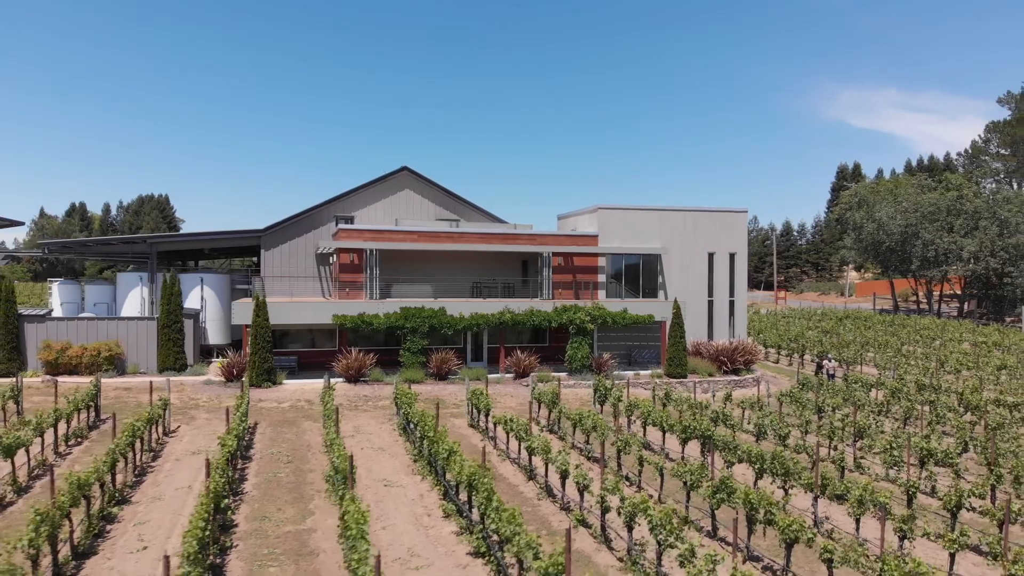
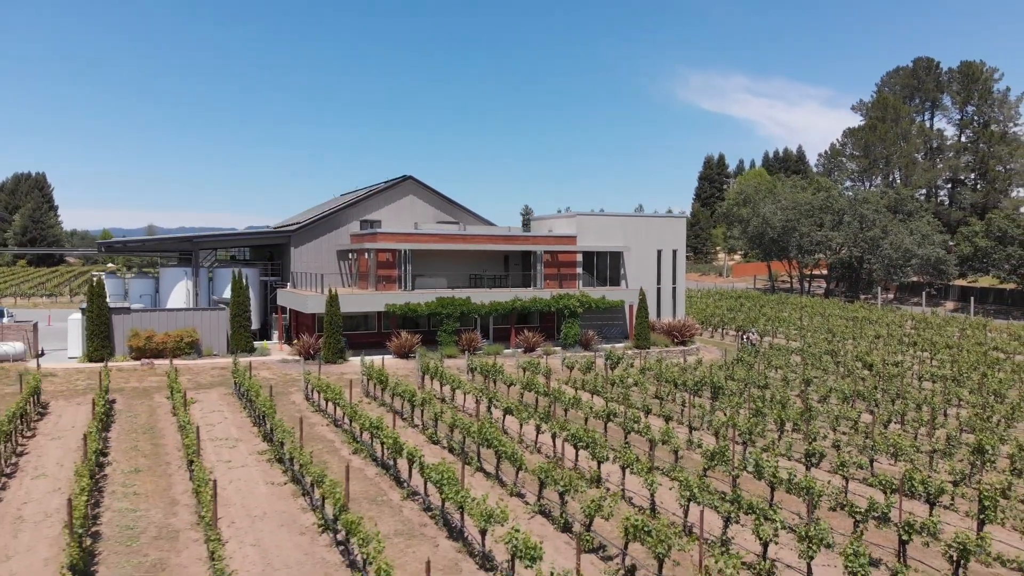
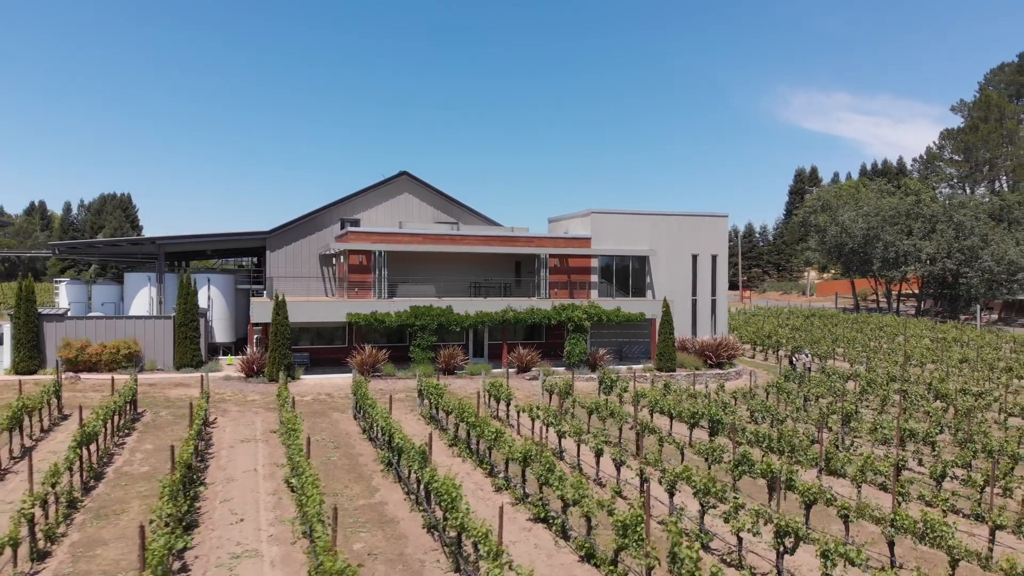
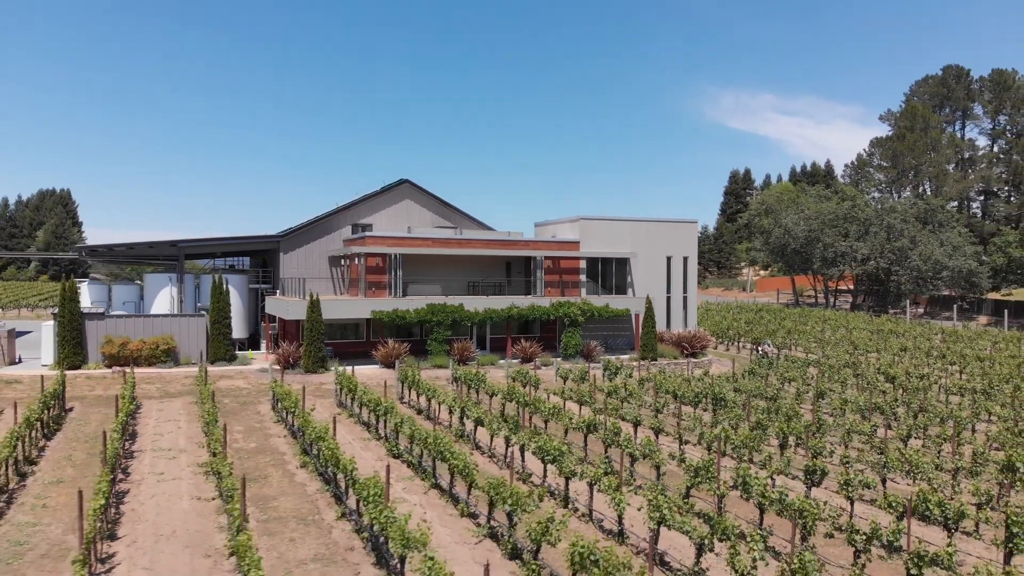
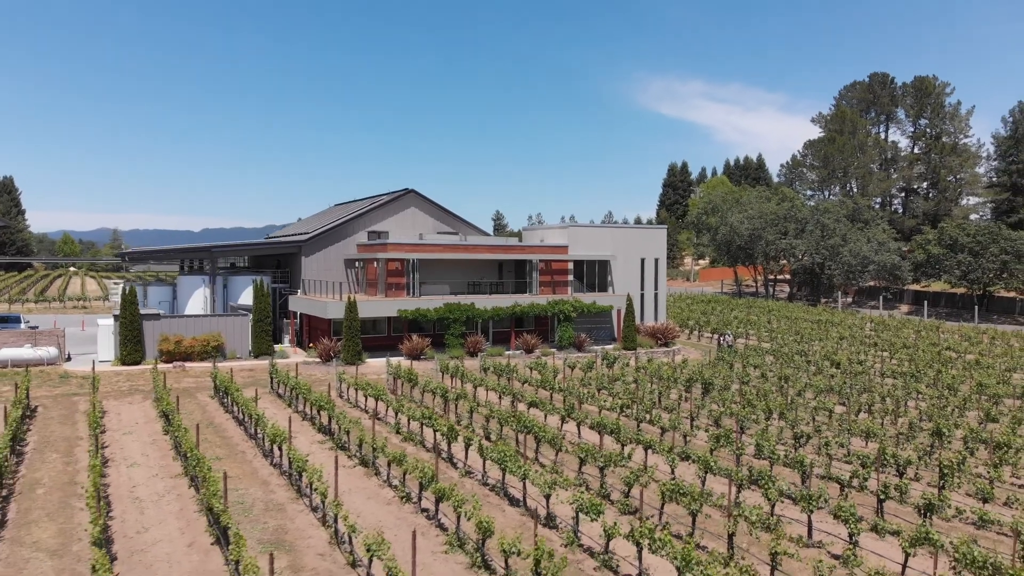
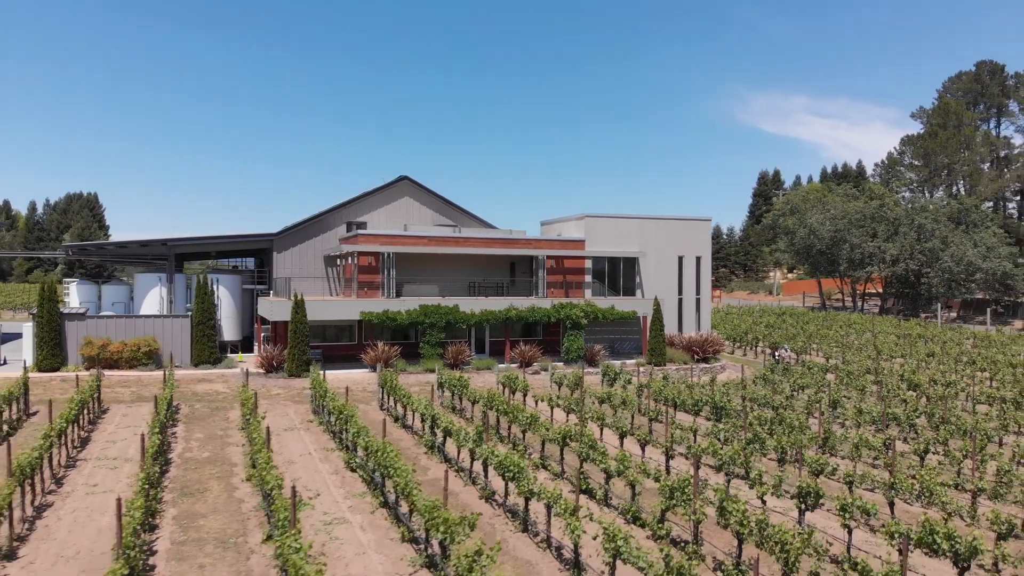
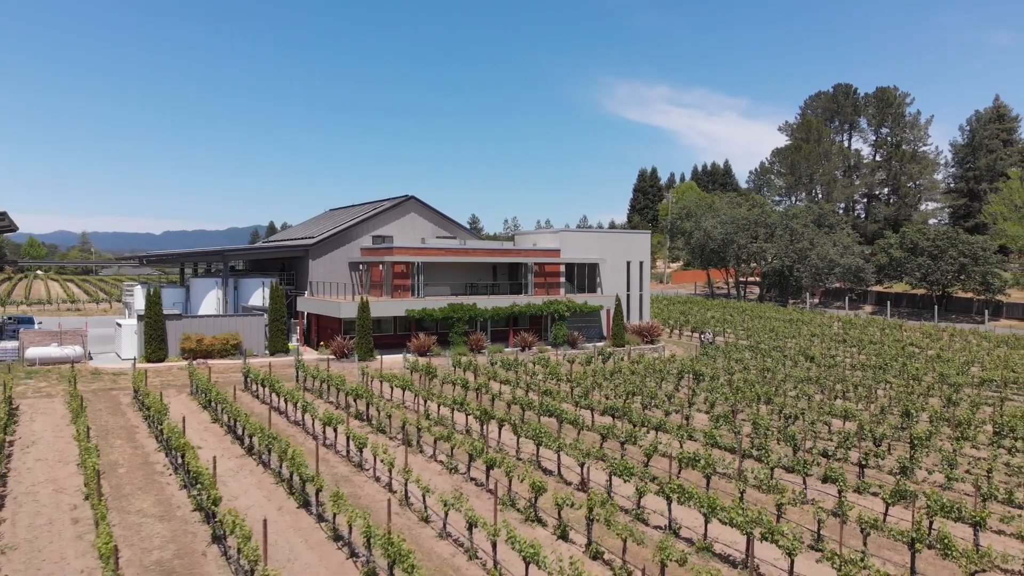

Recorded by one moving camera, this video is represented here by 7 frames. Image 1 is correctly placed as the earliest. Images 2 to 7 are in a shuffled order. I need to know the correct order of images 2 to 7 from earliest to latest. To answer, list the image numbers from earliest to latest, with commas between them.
3, 6, 4, 2, 5, 7
